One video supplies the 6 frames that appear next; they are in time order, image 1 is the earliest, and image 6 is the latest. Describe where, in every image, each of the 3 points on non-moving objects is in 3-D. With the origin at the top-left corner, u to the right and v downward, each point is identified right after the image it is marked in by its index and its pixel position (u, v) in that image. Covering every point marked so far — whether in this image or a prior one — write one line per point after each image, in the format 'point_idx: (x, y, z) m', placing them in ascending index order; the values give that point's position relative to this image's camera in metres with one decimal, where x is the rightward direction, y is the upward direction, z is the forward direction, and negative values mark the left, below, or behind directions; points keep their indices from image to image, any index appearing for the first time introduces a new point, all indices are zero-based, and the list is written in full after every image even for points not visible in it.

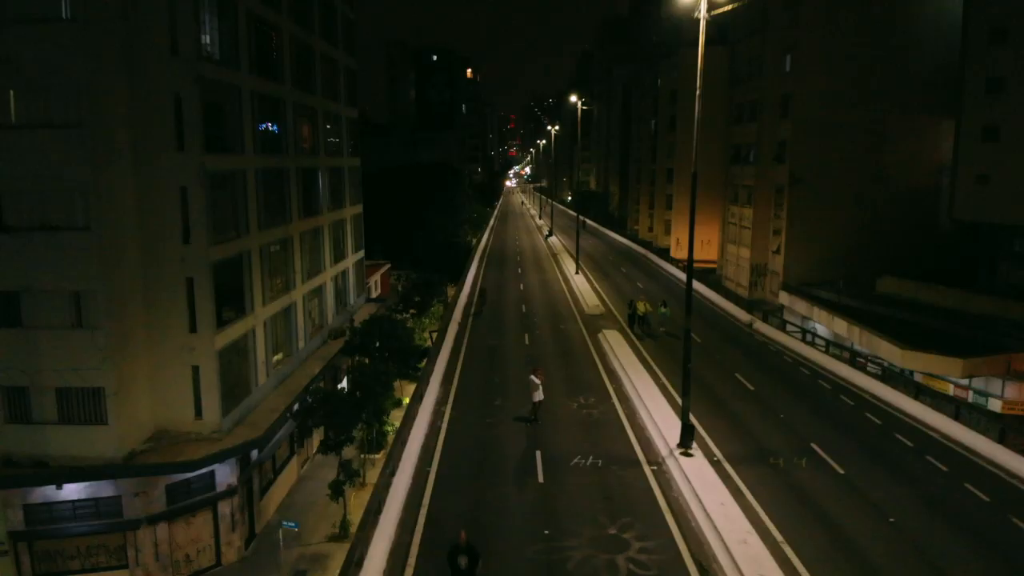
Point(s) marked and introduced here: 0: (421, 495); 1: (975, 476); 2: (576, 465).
0: (-2.2, -5.1, +17.4) m
1: (+11.0, -4.6, +17.3) m
2: (+1.7, -4.6, +18.6) m
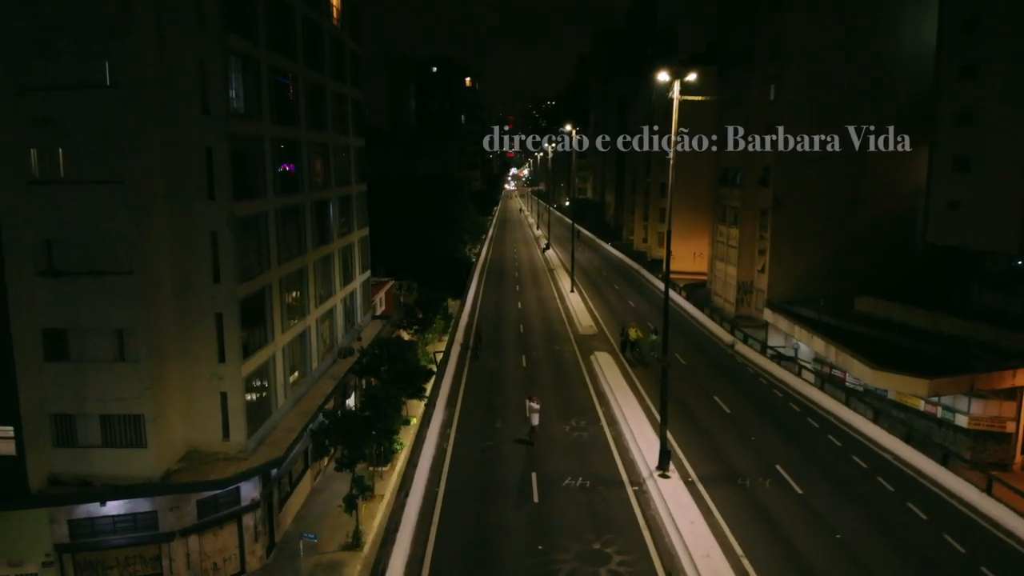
0: (-2.2, -6.2, +19.7) m
1: (+11.0, -5.7, +19.5) m
2: (+1.6, -5.7, +20.8) m
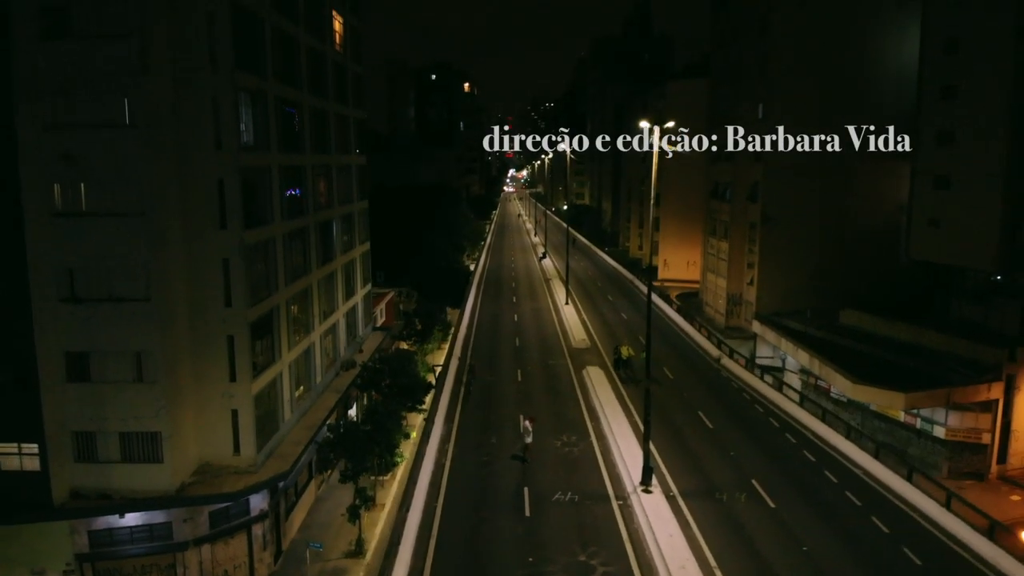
0: (-2.4, -7.0, +21.1) m
1: (+10.8, -6.5, +21.0) m
2: (+1.4, -6.6, +22.3) m
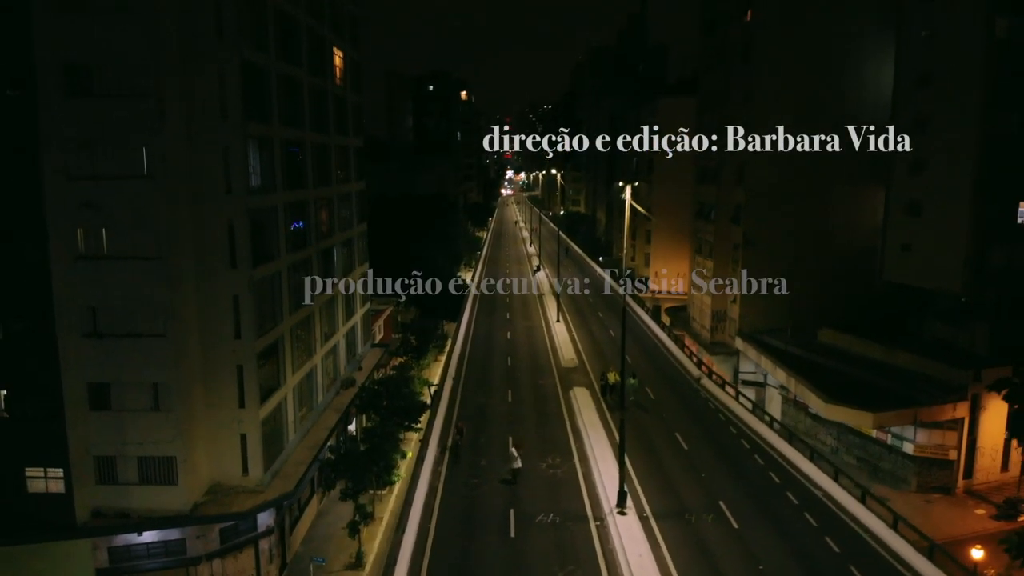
0: (-2.9, -8.3, +23.1) m
1: (+10.4, -7.8, +23.0) m
2: (+1.0, -7.8, +24.3) m
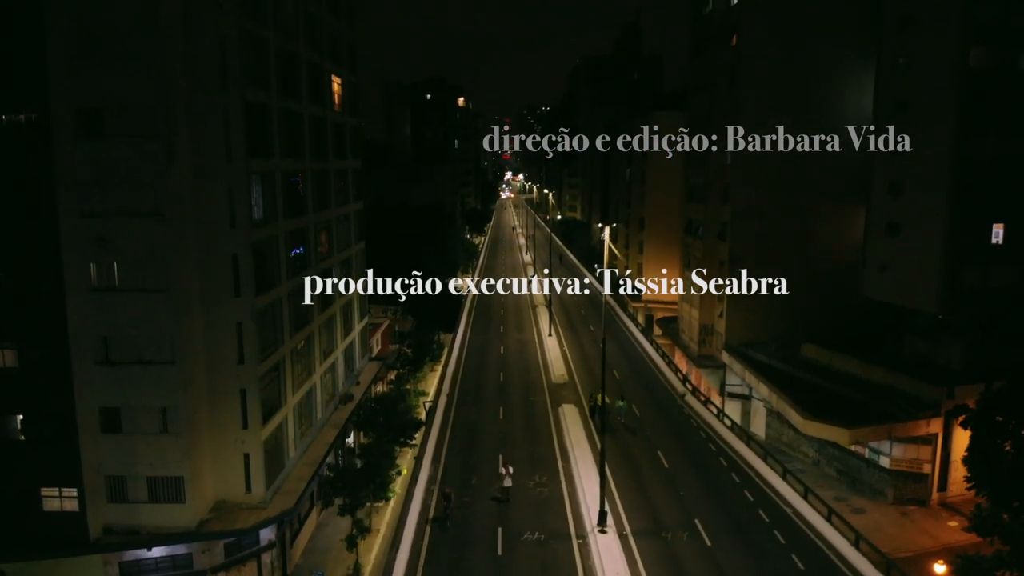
0: (-3.3, -9.4, +24.6) m
1: (+10.0, -8.9, +24.5) m
2: (+0.6, -8.9, +25.8) m
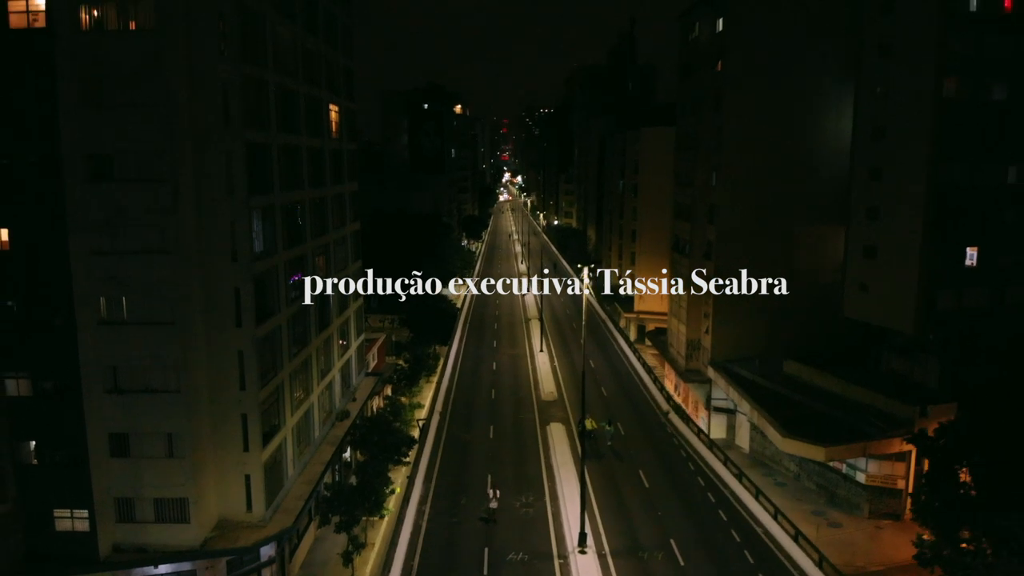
0: (-3.8, -10.7, +26.2) m
1: (+9.4, -10.2, +26.1) m
2: (0.0, -10.2, +27.4) m
